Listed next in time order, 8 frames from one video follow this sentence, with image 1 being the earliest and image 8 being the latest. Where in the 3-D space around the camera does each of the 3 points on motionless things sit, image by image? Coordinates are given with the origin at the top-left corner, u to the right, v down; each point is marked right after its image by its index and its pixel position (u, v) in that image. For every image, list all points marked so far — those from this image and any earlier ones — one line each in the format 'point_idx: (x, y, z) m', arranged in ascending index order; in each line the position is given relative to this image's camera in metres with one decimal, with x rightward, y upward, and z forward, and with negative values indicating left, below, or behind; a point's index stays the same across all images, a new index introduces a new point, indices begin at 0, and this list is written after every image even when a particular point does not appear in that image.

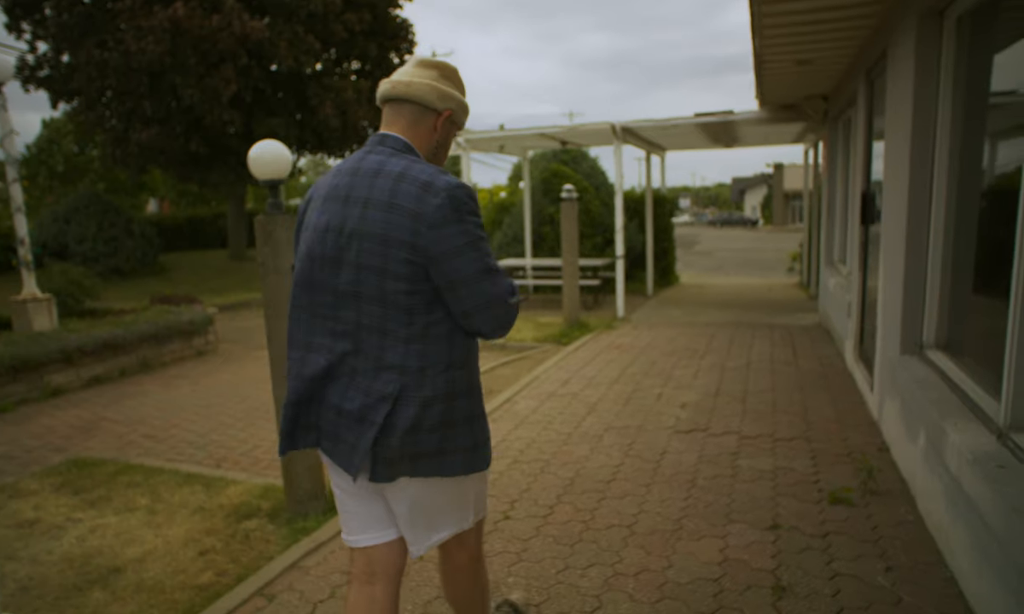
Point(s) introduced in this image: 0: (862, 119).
0: (+2.9, +1.6, +5.9) m
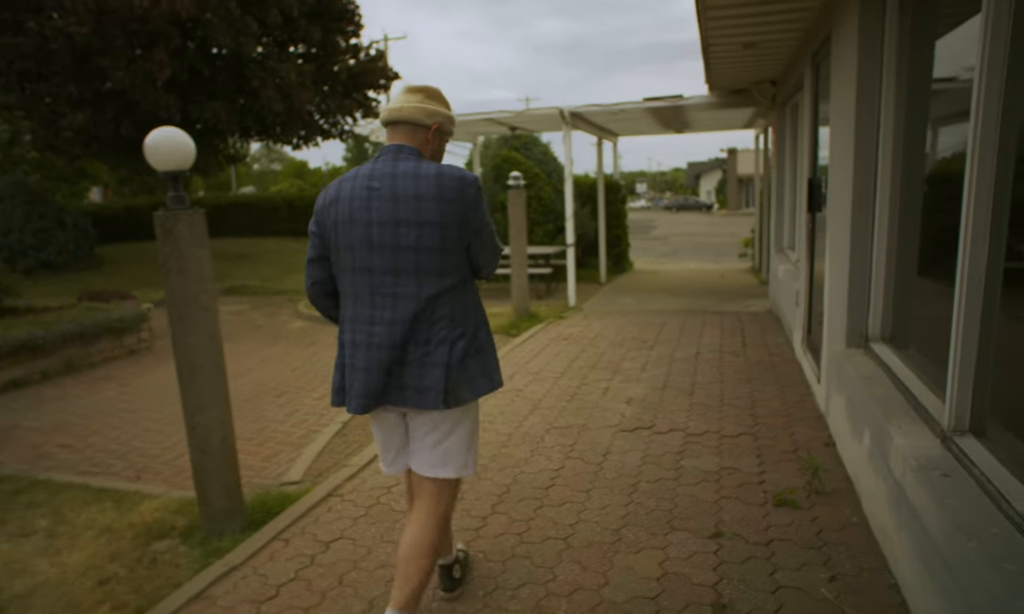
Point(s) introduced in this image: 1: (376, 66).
0: (+2.4, +1.6, +5.8) m
1: (-3.1, +5.5, +16.4) m
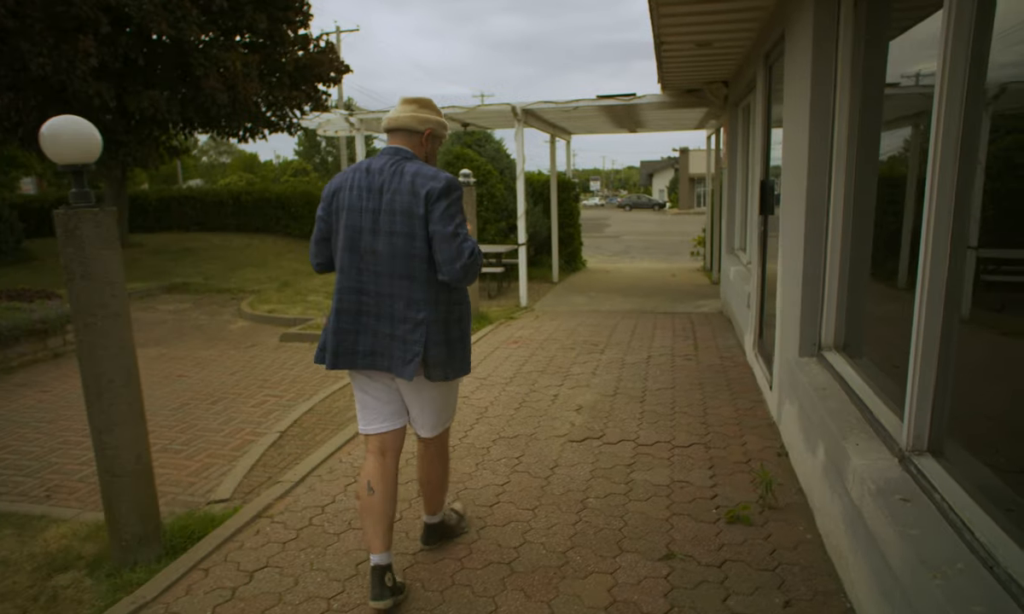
0: (+2.0, +1.6, +5.7) m
1: (-4.1, +5.6, +16.0) m
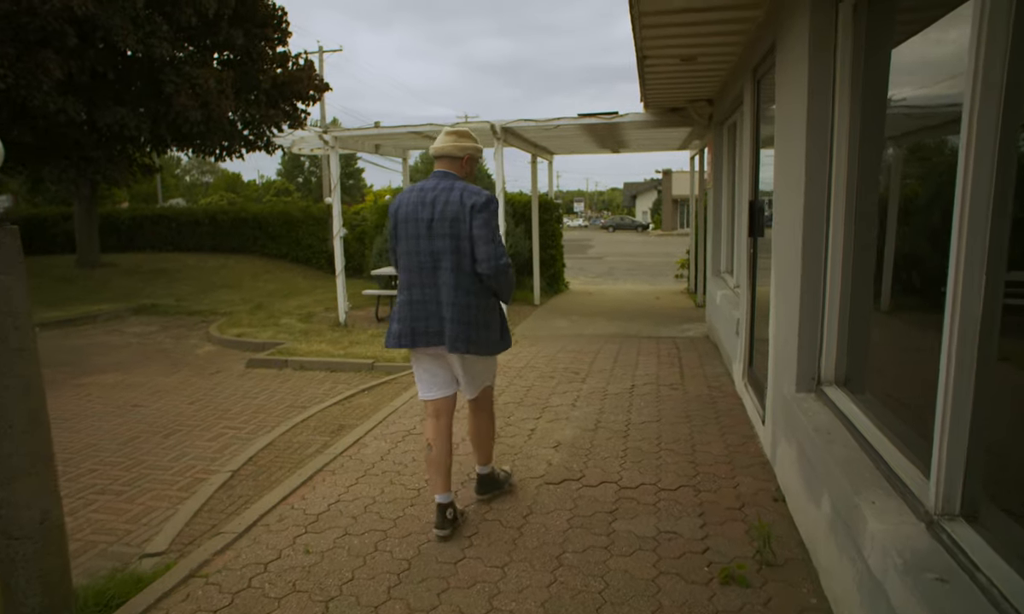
0: (+1.8, +1.4, +5.4) m
1: (-4.5, +5.1, +15.7) m
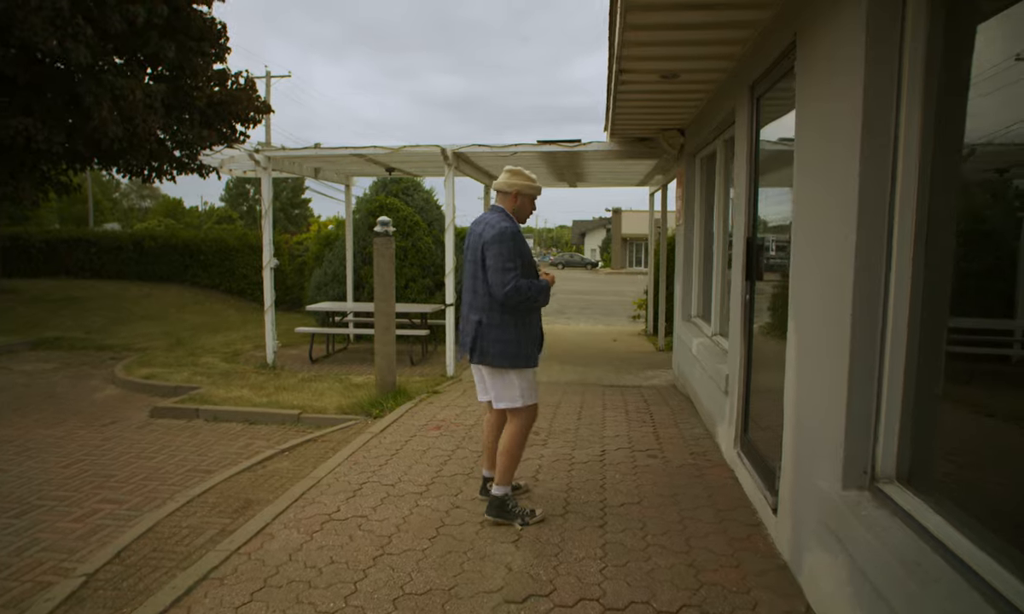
0: (+1.5, +1.1, +4.7) m
1: (-5.5, +4.3, +14.6) m
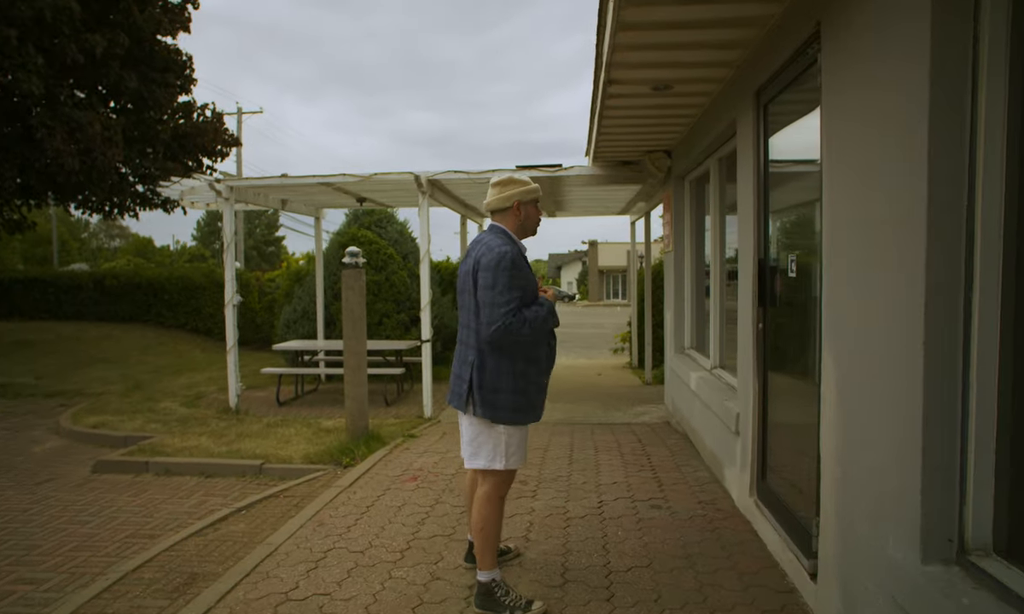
0: (+1.4, +0.9, +4.3) m
1: (-6.0, +3.6, +14.1) m
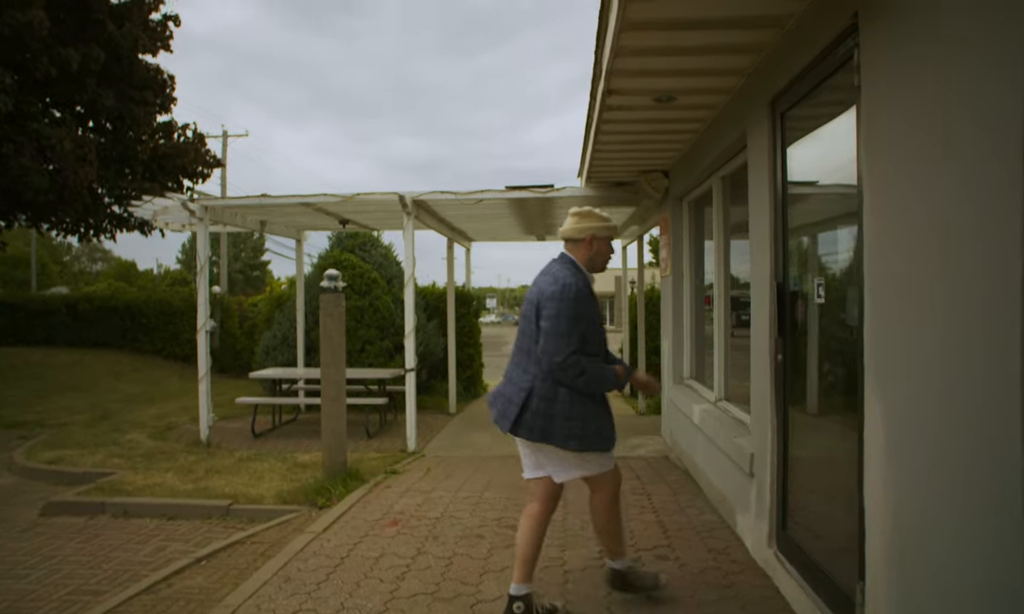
0: (+1.3, +0.7, +3.9) m
1: (-6.2, +3.1, +13.7) m
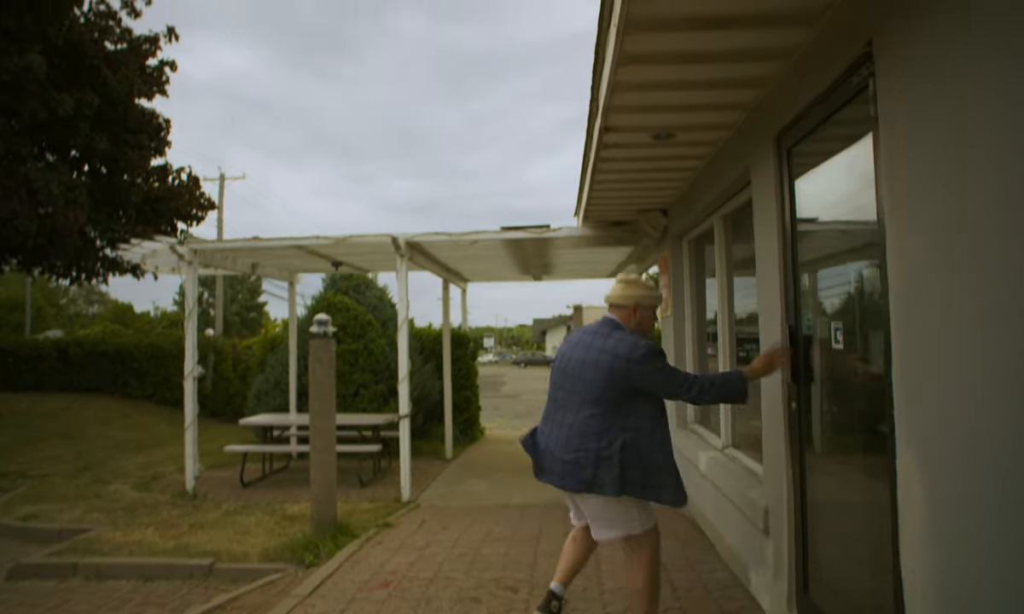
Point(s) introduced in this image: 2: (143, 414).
0: (+1.3, +0.5, +3.7) m
1: (-6.3, +2.2, +13.6) m
2: (-8.1, -2.4, +15.8) m
